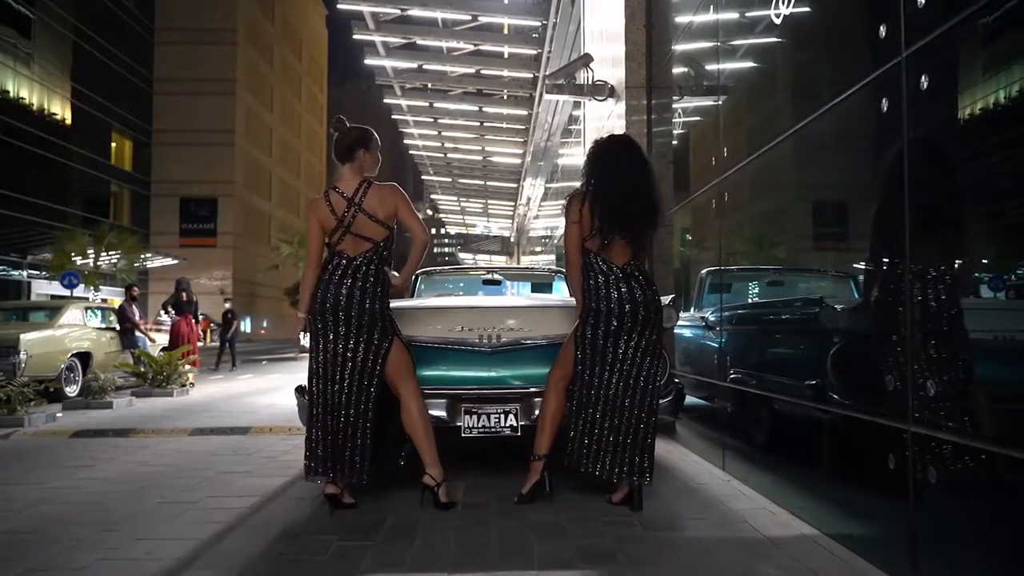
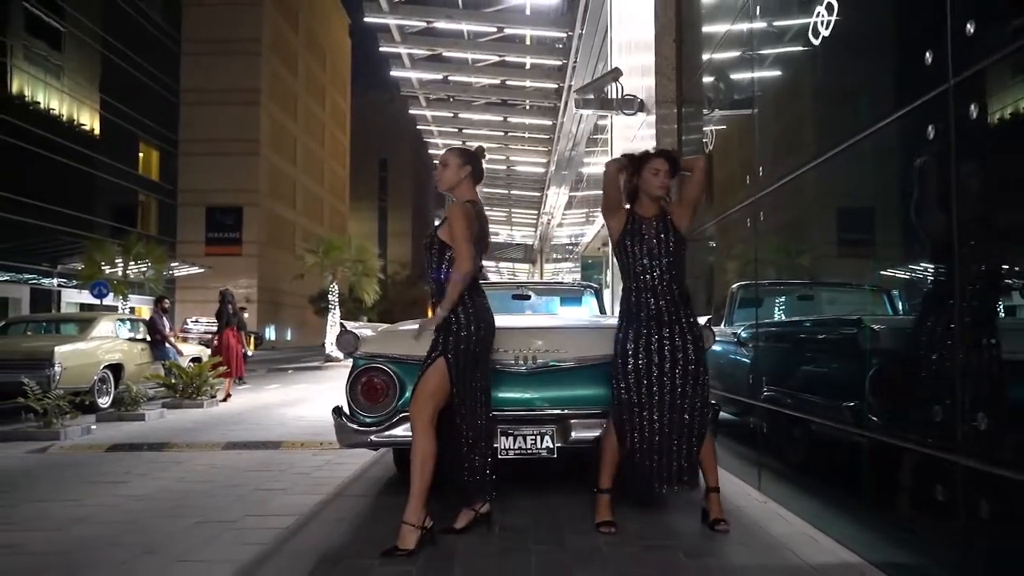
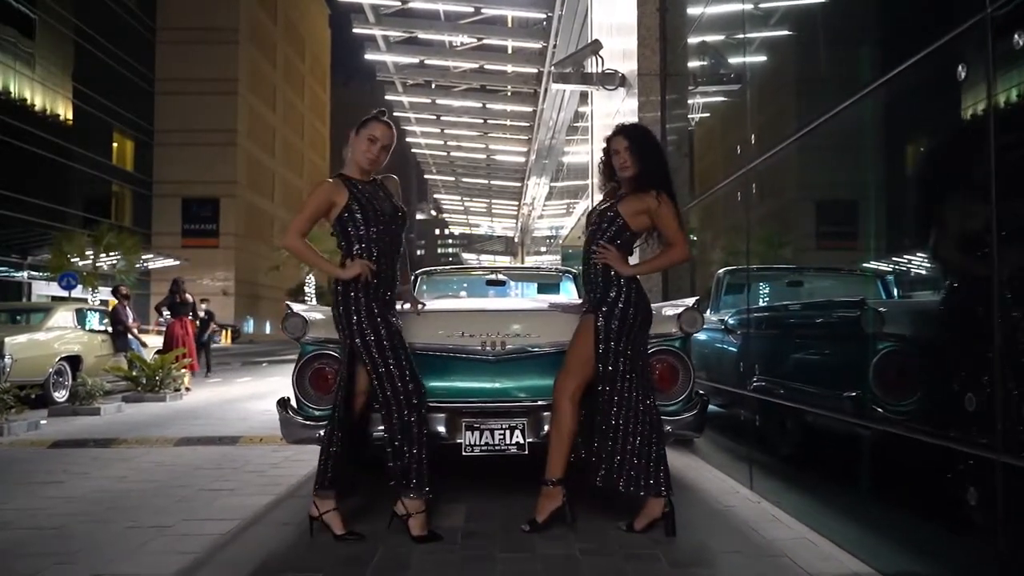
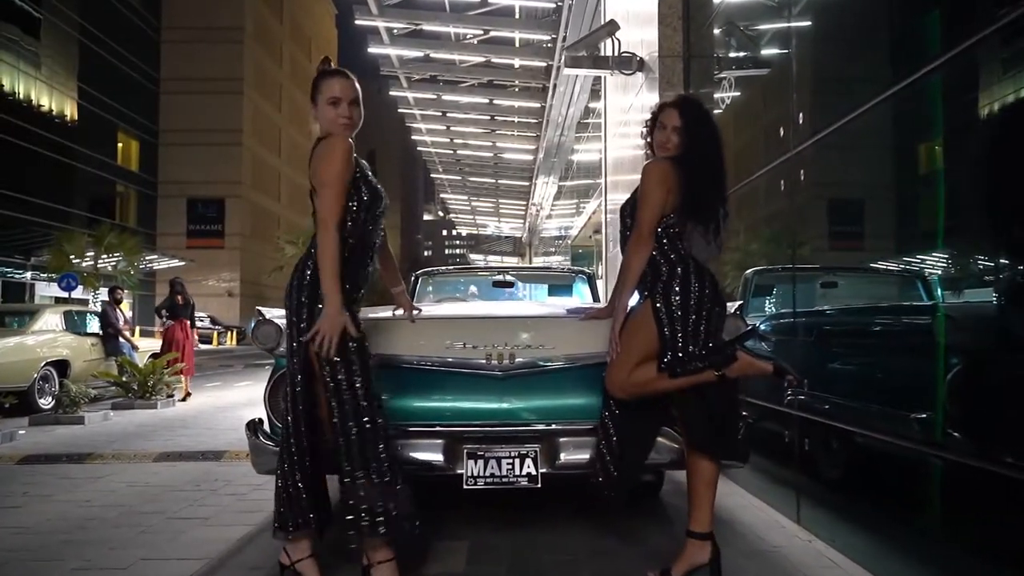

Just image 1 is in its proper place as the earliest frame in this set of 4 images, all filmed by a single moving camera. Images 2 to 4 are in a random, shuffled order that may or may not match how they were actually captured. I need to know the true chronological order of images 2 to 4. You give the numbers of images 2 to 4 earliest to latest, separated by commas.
3, 4, 2
